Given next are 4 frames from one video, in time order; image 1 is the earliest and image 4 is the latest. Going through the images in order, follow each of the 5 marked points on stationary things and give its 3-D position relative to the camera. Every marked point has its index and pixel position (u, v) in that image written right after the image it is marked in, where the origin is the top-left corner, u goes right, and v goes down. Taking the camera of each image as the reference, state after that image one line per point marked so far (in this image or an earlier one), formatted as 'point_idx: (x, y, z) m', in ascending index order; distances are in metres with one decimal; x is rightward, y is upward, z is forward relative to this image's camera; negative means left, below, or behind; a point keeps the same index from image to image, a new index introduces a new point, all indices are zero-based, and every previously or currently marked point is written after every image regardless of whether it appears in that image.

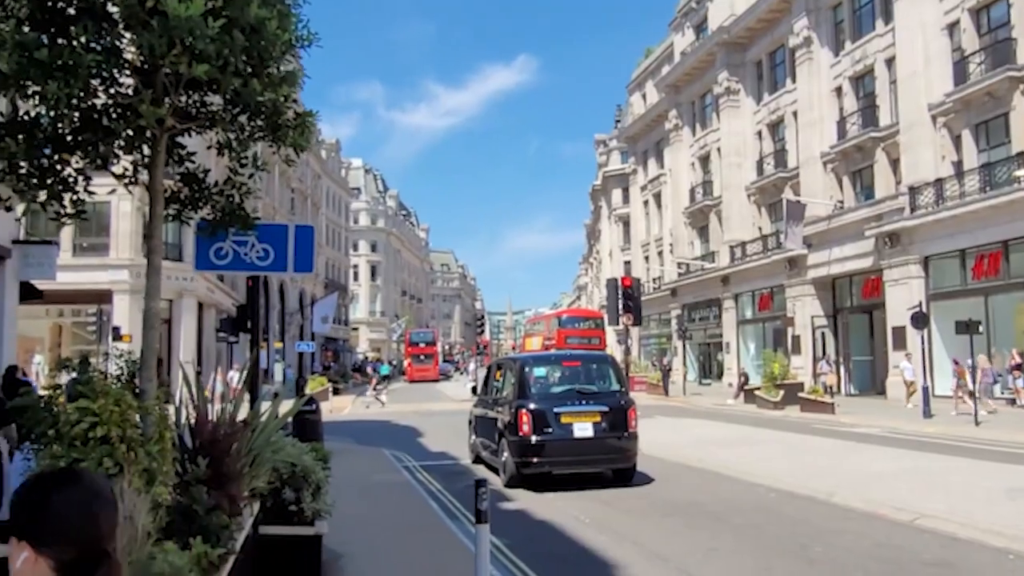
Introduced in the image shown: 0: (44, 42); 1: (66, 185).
0: (-2.1, +1.1, +4.0) m
1: (-2.3, +0.5, +4.6) m
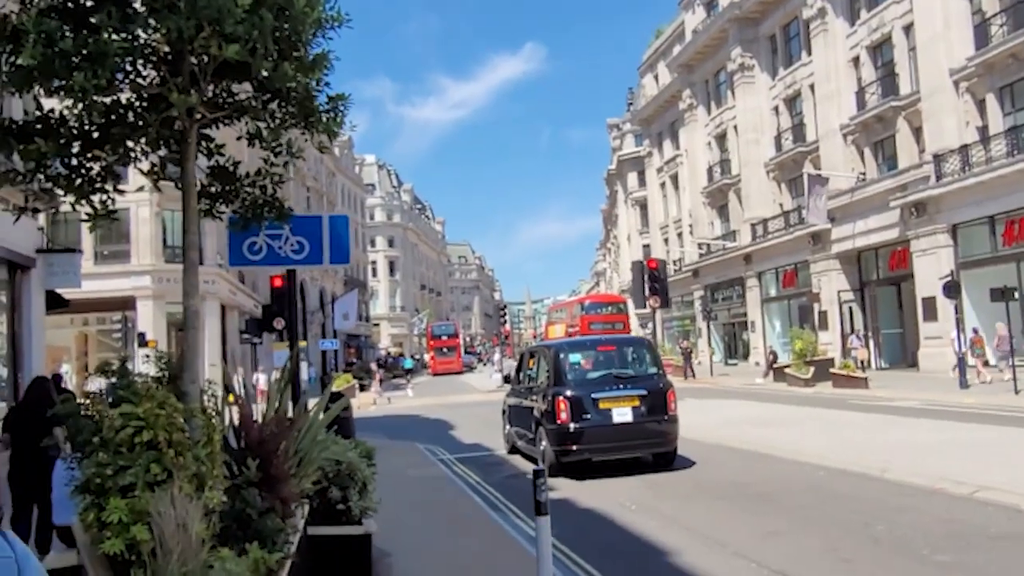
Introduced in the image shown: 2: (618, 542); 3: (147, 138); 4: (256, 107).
0: (-1.9, +1.1, +3.8) m
1: (-2.1, +0.5, +4.5) m
2: (+0.8, -1.8, +6.4) m
3: (-1.7, +0.7, +4.3) m
4: (-1.3, +0.9, +4.5) m
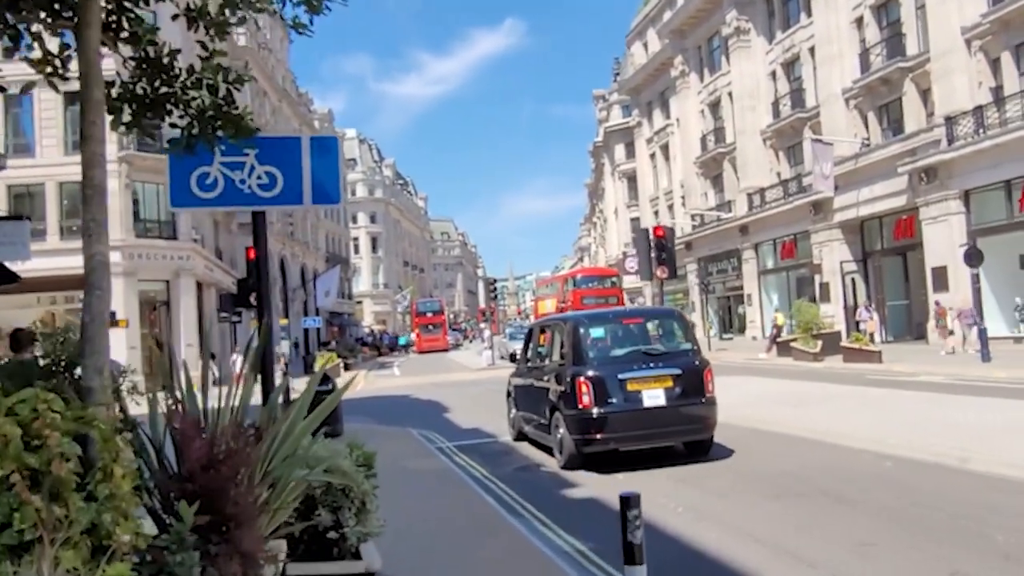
0: (-1.7, +1.2, +2.5) m
1: (-1.9, +0.7, +3.1) m
2: (+0.9, -1.6, +5.2) m
3: (-1.5, +0.9, +2.9) m
4: (-1.1, +1.1, +3.1) m
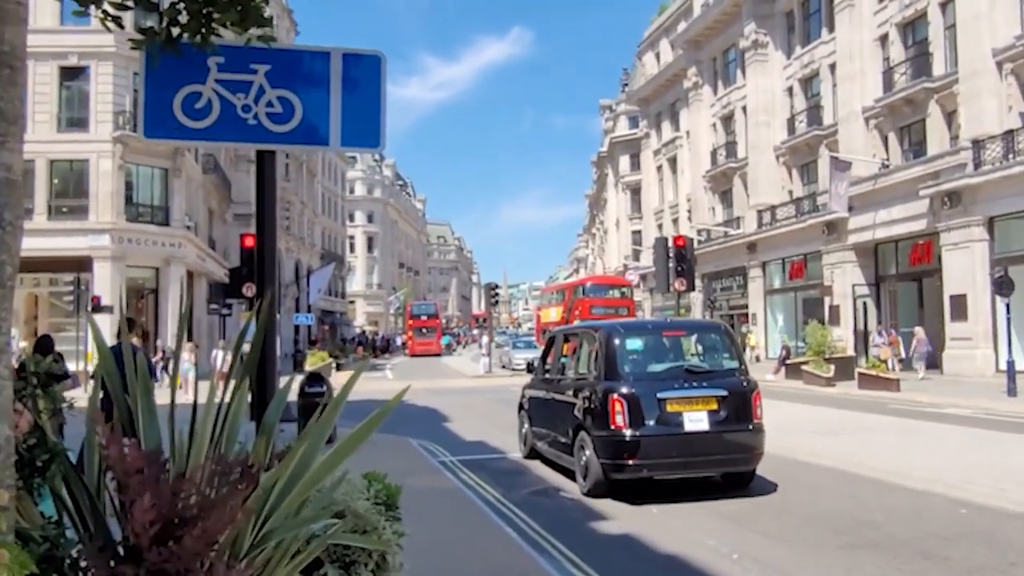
0: (-1.3, +1.4, +1.5) m
1: (-1.6, +0.8, +2.2) m
2: (+1.1, -1.6, +4.2) m
3: (-1.2, +1.0, +2.0) m
4: (-0.8, +1.2, +2.2) m
